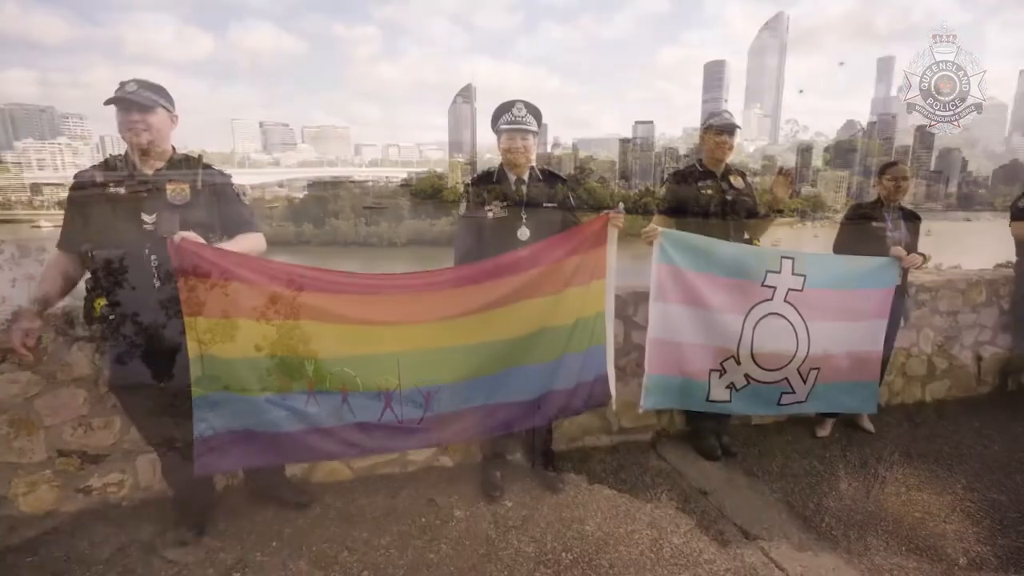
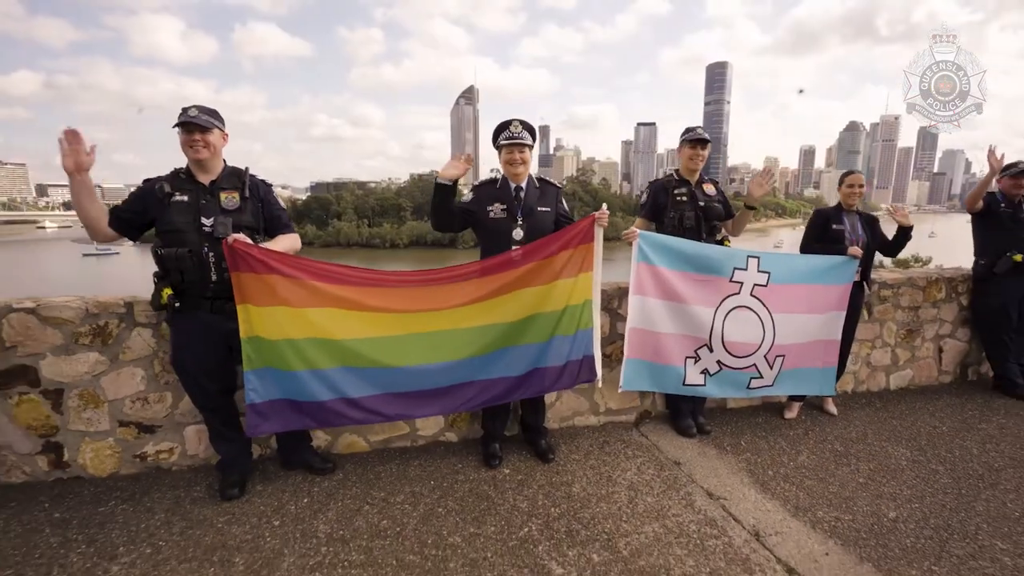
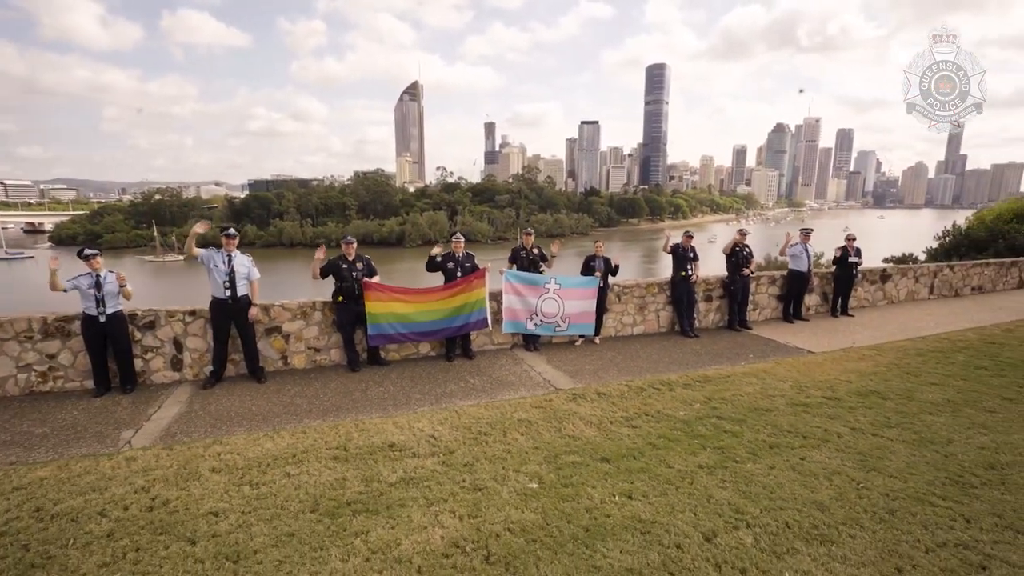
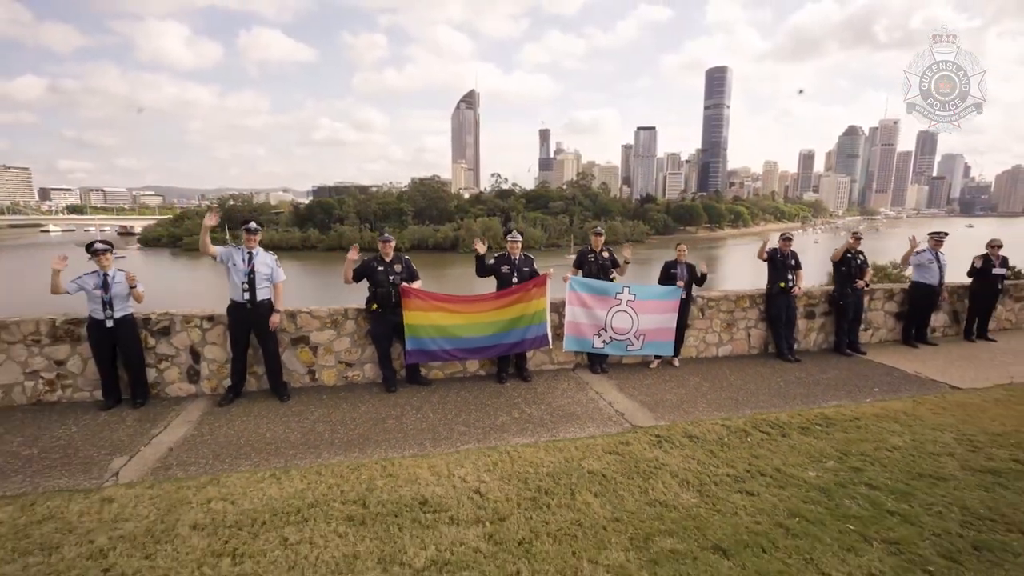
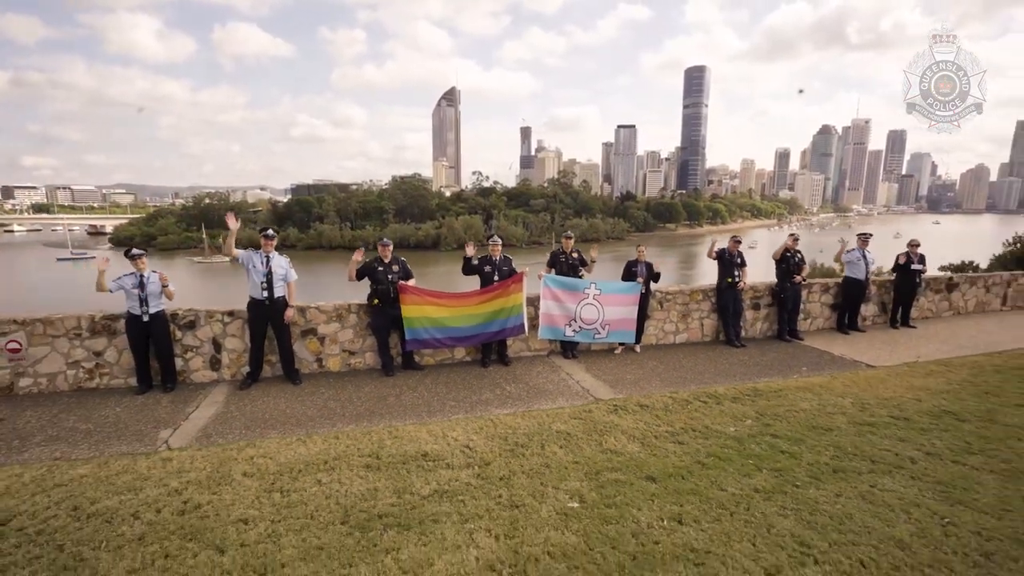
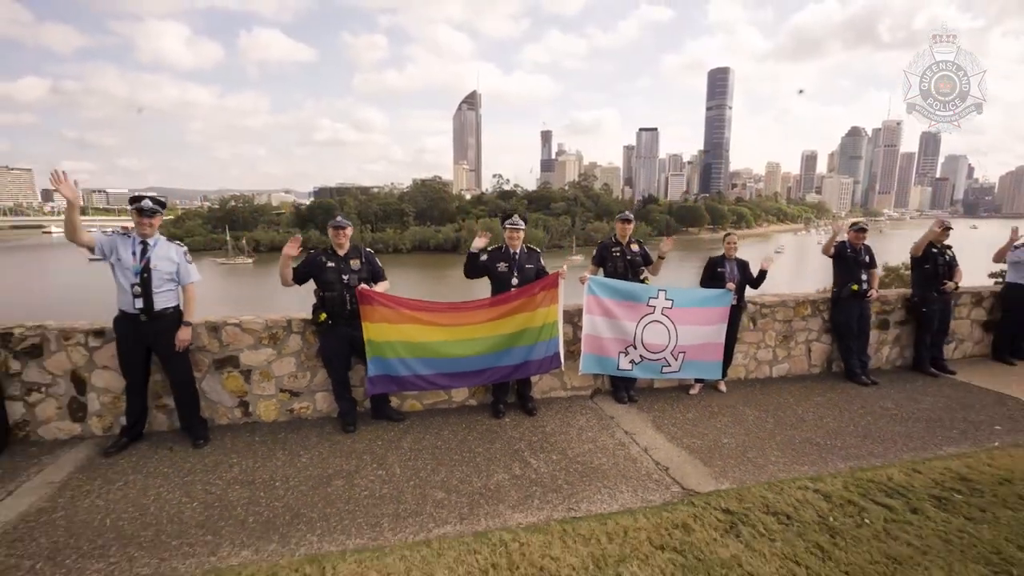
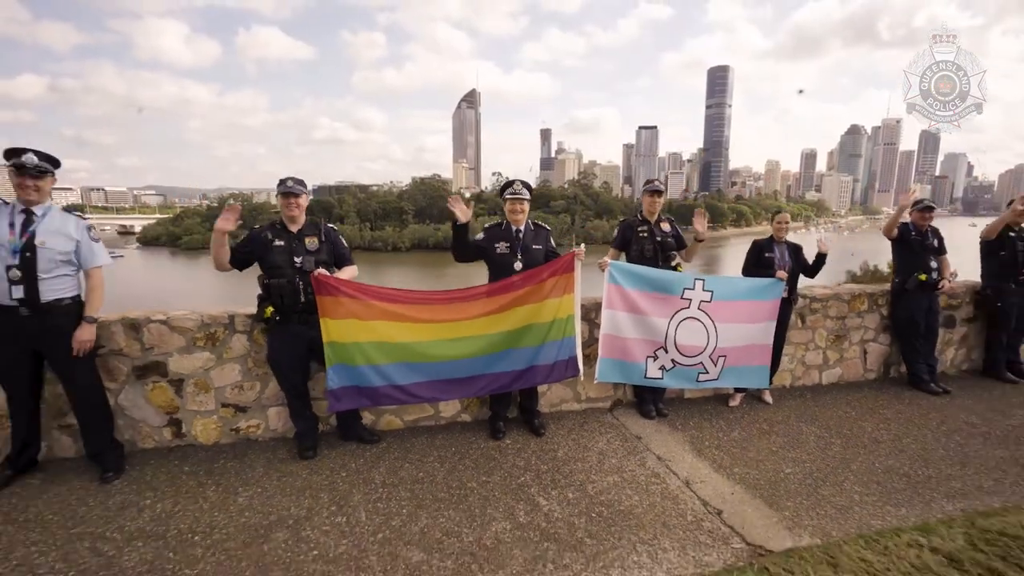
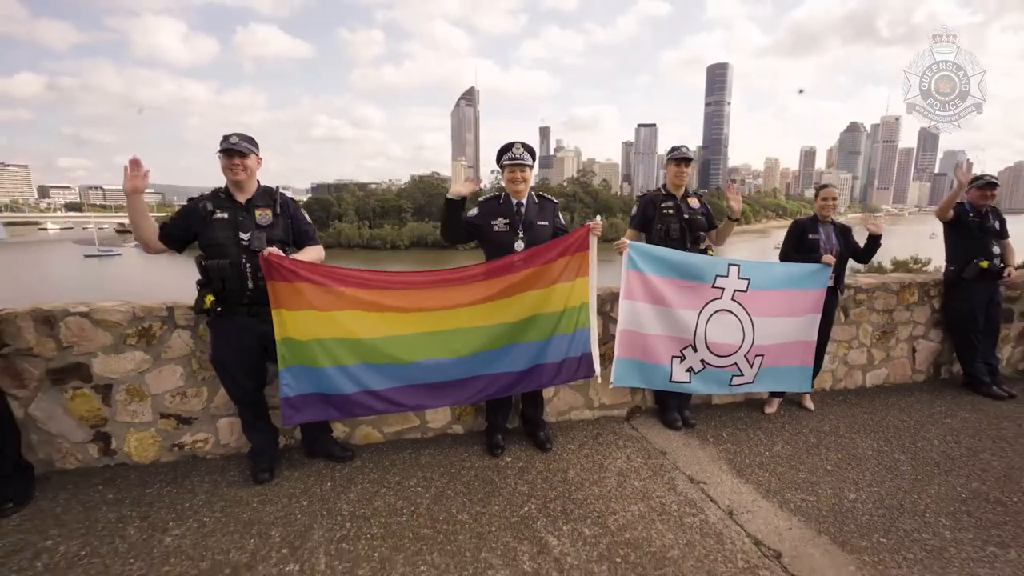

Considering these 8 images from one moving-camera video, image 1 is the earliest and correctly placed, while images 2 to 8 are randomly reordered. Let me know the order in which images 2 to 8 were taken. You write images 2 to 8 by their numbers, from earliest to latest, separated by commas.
2, 8, 7, 6, 4, 5, 3
